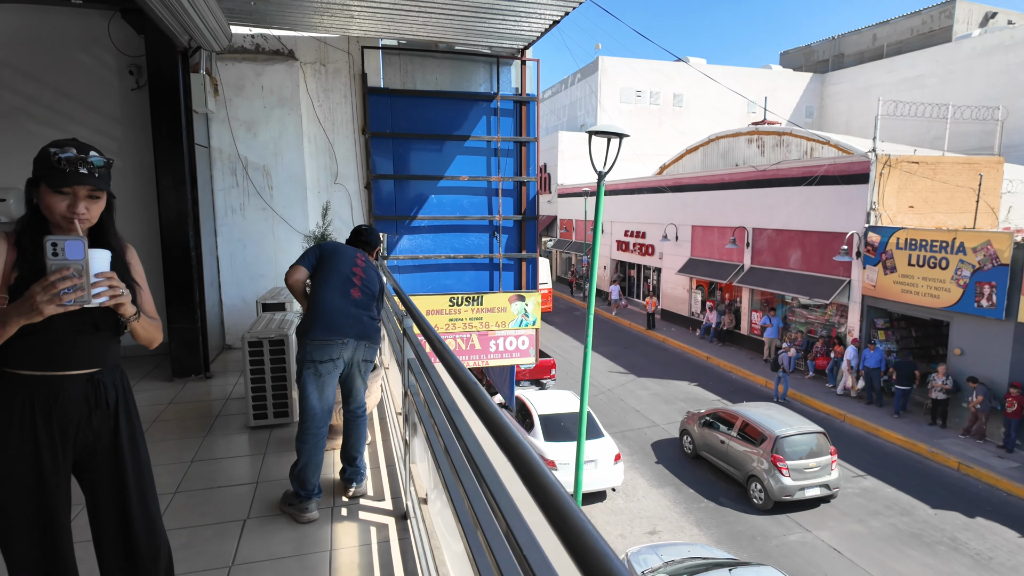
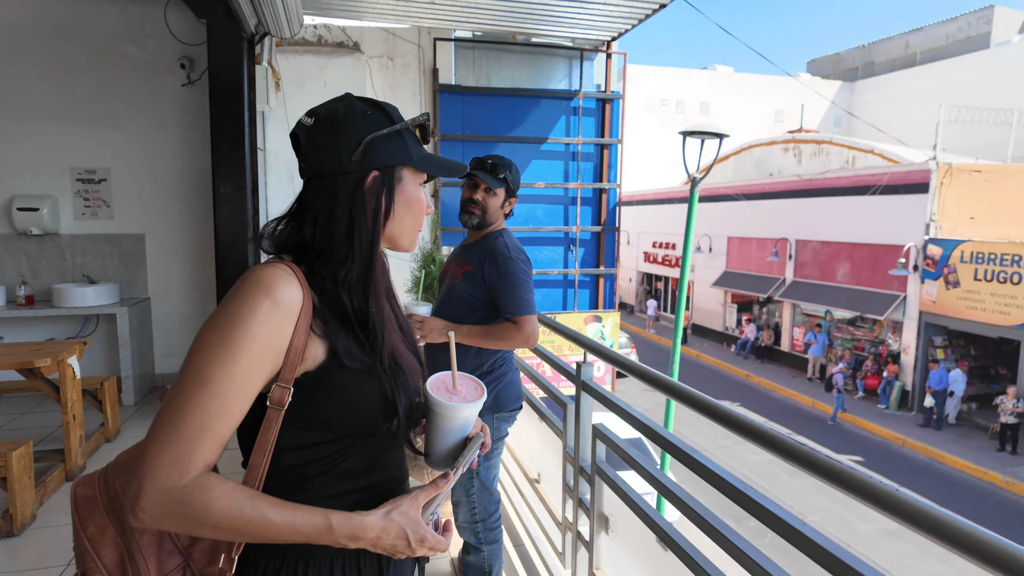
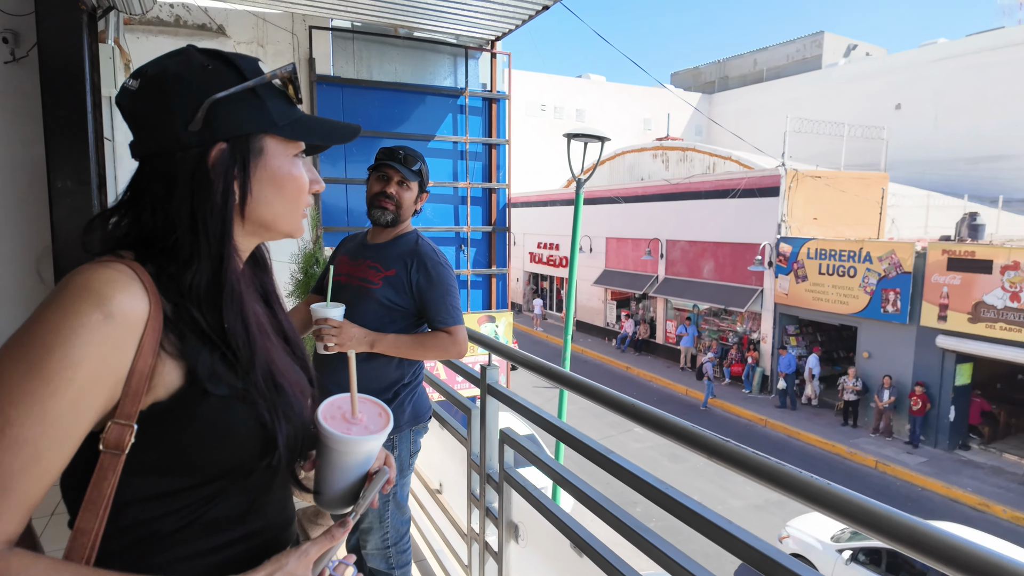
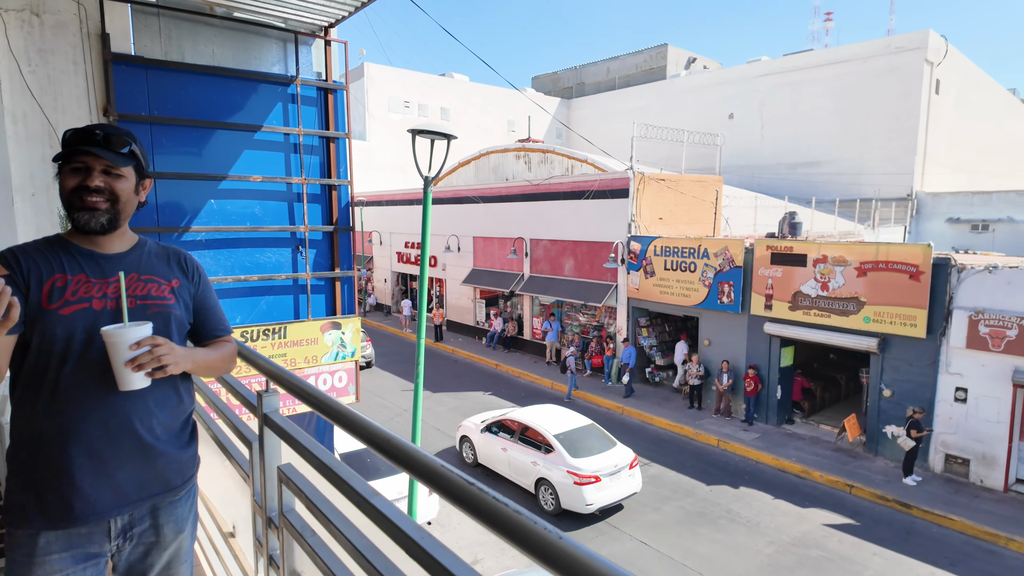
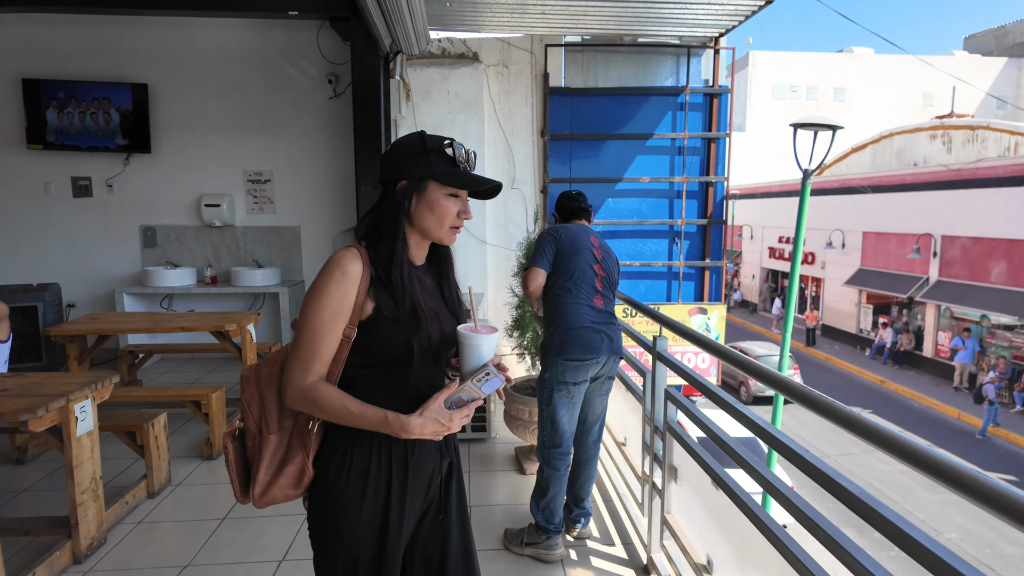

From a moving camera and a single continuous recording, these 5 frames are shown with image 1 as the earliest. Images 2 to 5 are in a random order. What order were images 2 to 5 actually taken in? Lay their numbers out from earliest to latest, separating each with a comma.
5, 2, 3, 4
